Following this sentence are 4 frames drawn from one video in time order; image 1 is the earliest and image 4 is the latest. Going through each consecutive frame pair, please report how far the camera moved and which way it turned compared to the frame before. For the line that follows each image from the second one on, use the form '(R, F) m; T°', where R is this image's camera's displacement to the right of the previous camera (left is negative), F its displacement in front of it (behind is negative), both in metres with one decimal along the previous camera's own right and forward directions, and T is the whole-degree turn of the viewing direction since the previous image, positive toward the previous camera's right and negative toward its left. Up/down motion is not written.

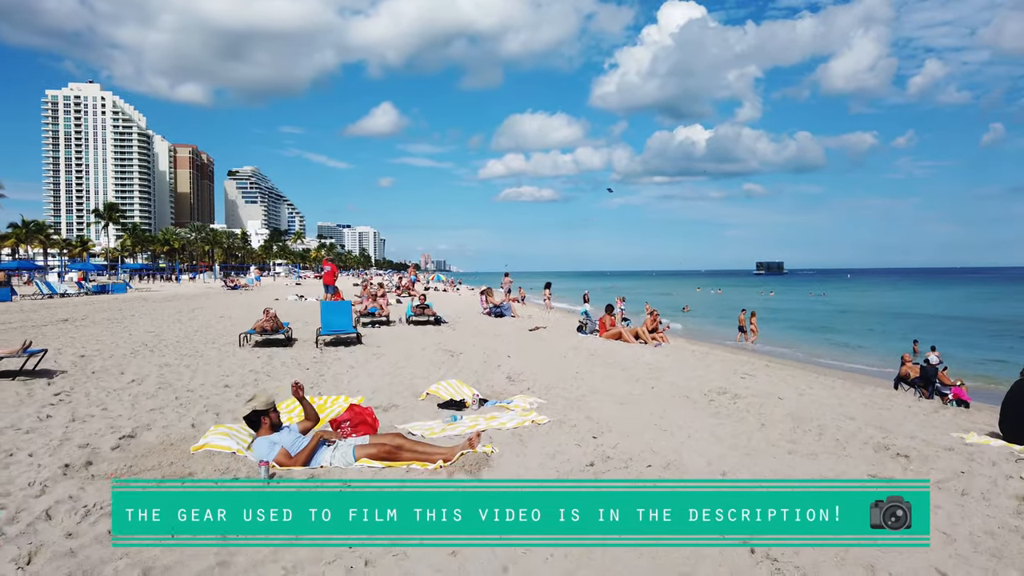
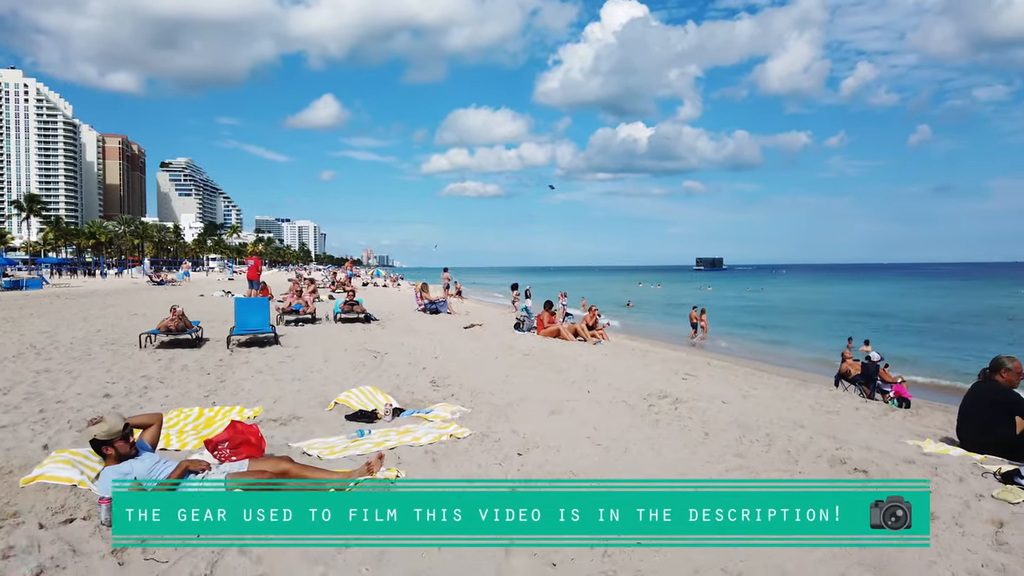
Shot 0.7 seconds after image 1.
(+0.2, +0.6) m; +4°
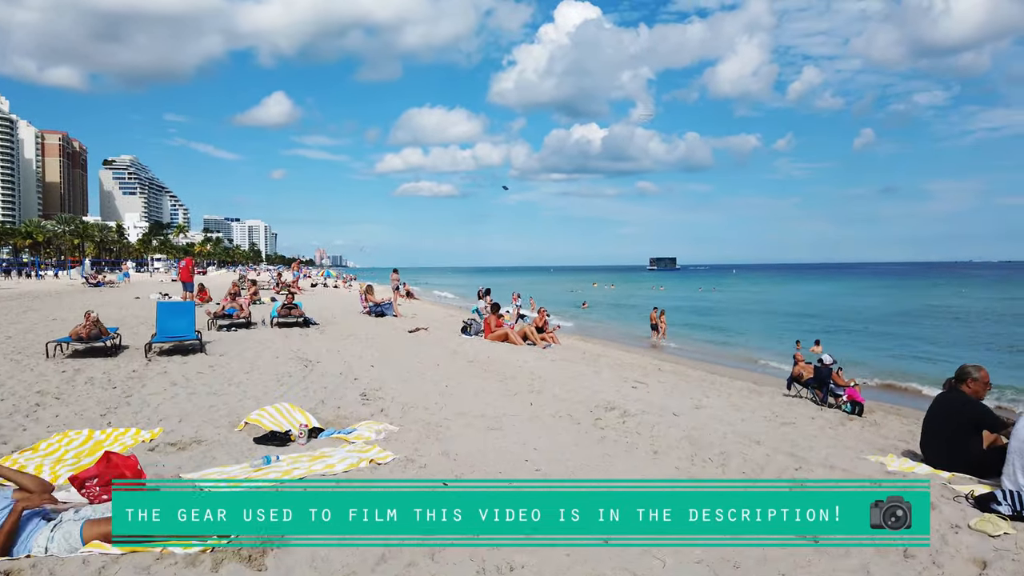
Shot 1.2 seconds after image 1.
(+0.1, +0.5) m; +3°
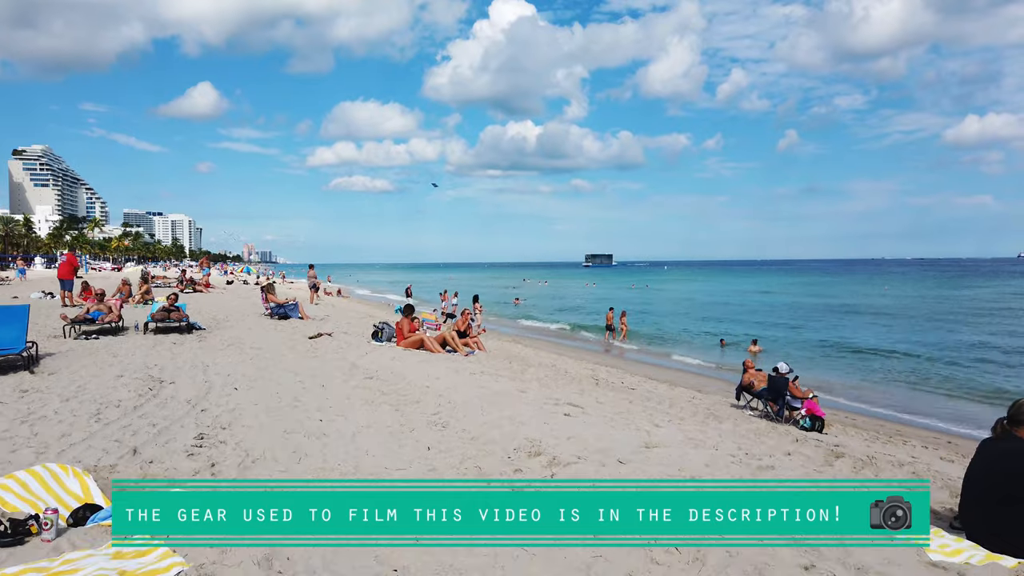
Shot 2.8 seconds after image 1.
(+0.2, +1.5) m; +5°
